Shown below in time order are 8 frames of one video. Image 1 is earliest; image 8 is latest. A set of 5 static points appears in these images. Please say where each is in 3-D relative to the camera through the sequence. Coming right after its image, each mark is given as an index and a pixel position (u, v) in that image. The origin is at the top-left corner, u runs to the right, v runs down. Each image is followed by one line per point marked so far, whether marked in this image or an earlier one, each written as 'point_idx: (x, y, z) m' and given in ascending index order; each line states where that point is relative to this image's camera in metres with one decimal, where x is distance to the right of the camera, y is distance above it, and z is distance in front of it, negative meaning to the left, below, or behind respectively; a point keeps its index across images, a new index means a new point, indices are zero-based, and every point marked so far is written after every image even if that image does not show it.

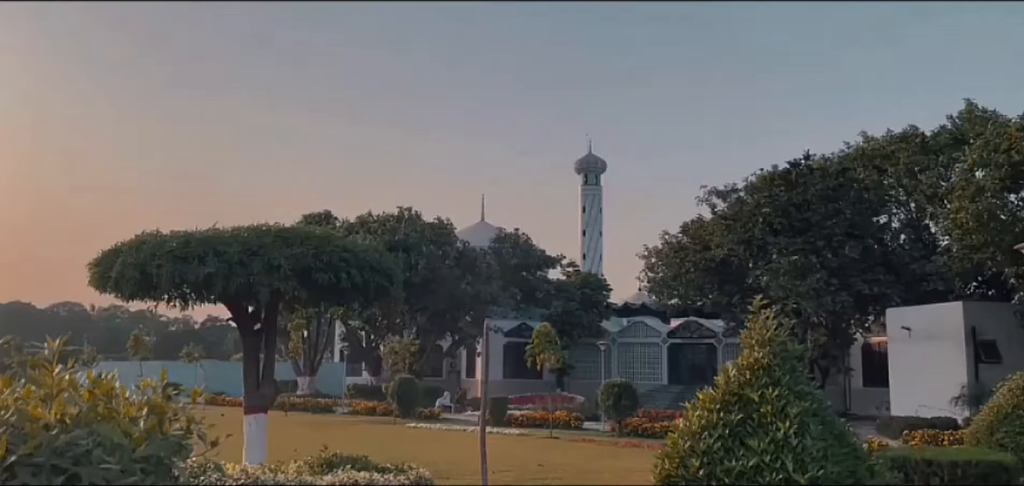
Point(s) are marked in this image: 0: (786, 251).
0: (+5.6, -0.1, +20.0) m
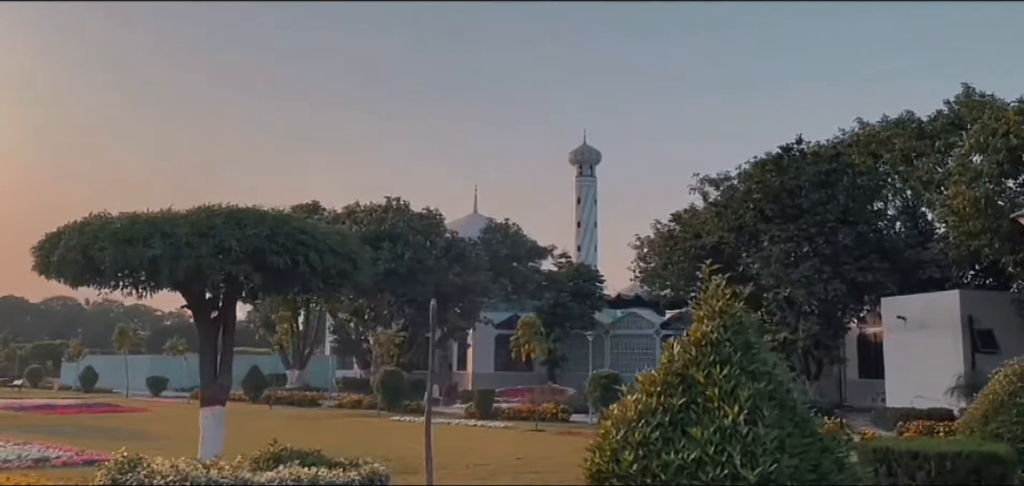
0: (+5.3, +0.1, +19.5) m
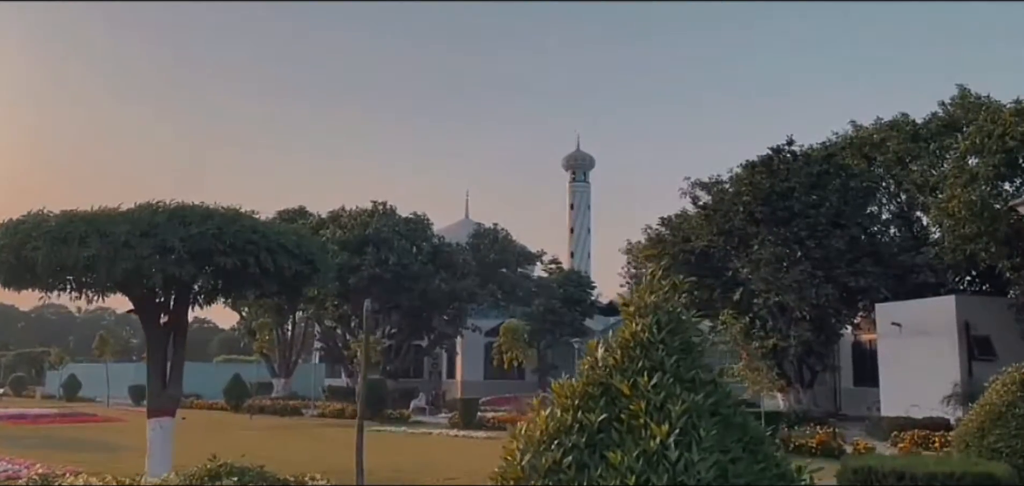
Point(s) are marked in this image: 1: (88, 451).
0: (+4.9, 0.0, +18.9) m
1: (-6.6, -3.2, +15.2) m
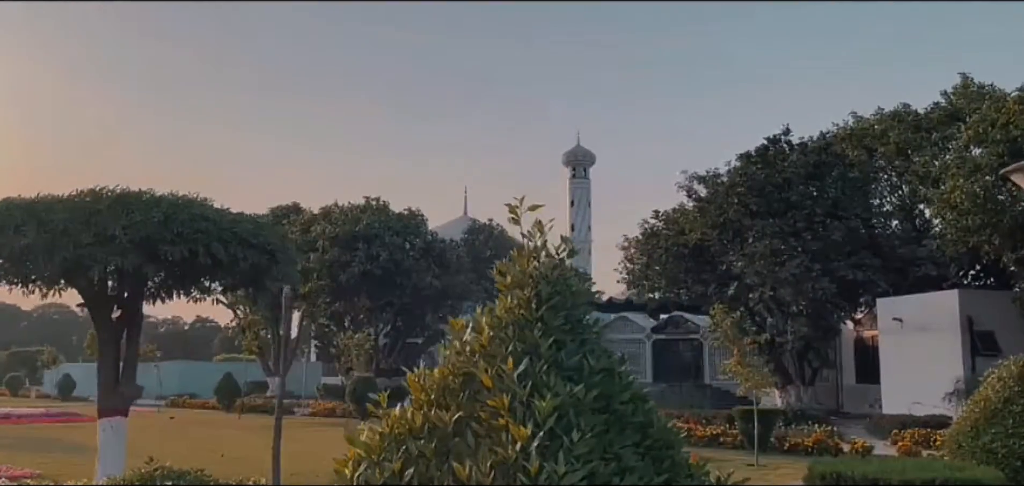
0: (+4.7, +0.2, +18.4) m
1: (-6.8, -3.2, +14.7) m
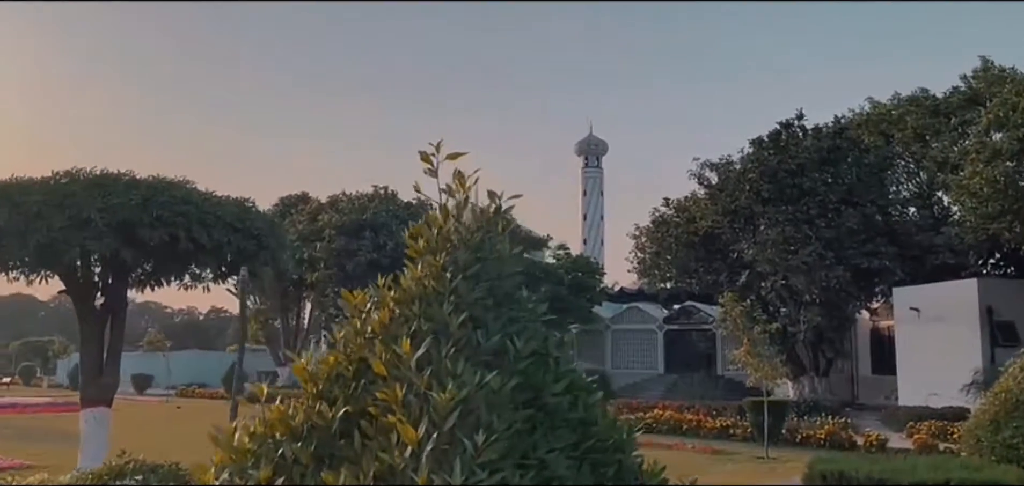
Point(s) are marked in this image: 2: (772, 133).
0: (+4.8, +0.4, +17.9) m
1: (-6.7, -3.0, +14.5) m
2: (+5.0, +2.1, +18.6) m
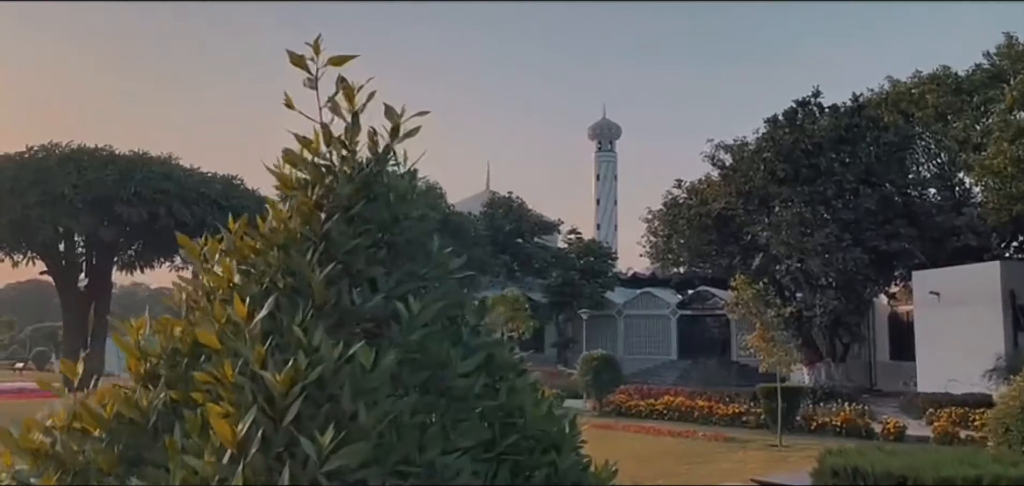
0: (+5.0, +0.7, +17.4) m
1: (-6.6, -2.7, +14.2) m
2: (+5.1, +2.4, +18.1) m
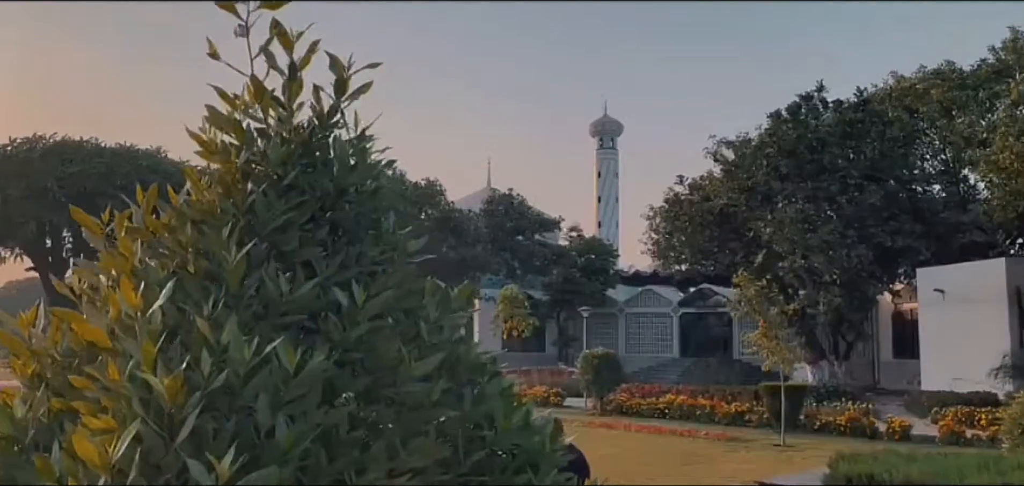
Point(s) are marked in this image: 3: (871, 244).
0: (+5.0, +0.8, +17.2) m
1: (-6.6, -2.7, +14.0) m
2: (+5.1, +2.5, +17.9) m
3: (+6.2, 0.0, +16.9) m
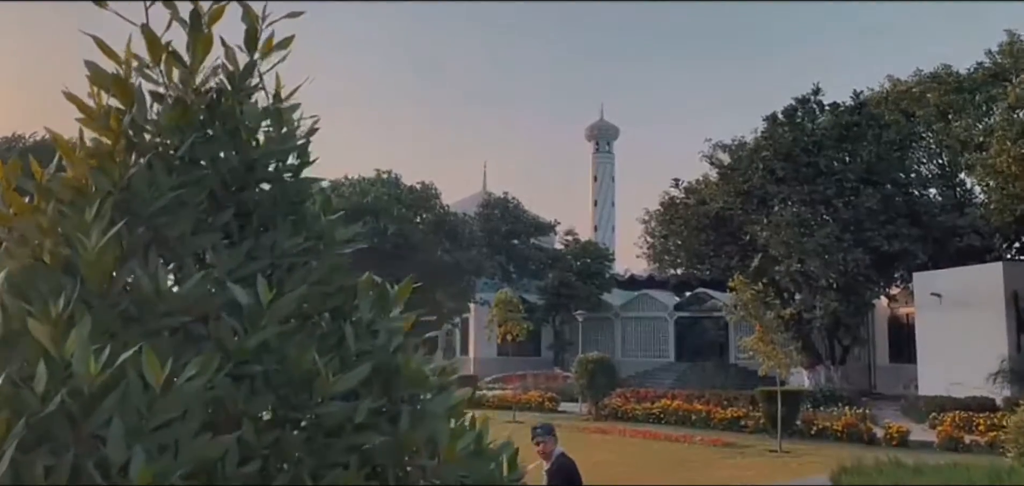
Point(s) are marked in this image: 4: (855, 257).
0: (+4.9, +0.7, +17.1) m
1: (-6.7, -2.7, +13.9) m
2: (+5.0, +2.4, +17.8) m
3: (+6.1, -0.1, +16.8) m
4: (+5.8, -0.3, +16.5) m
